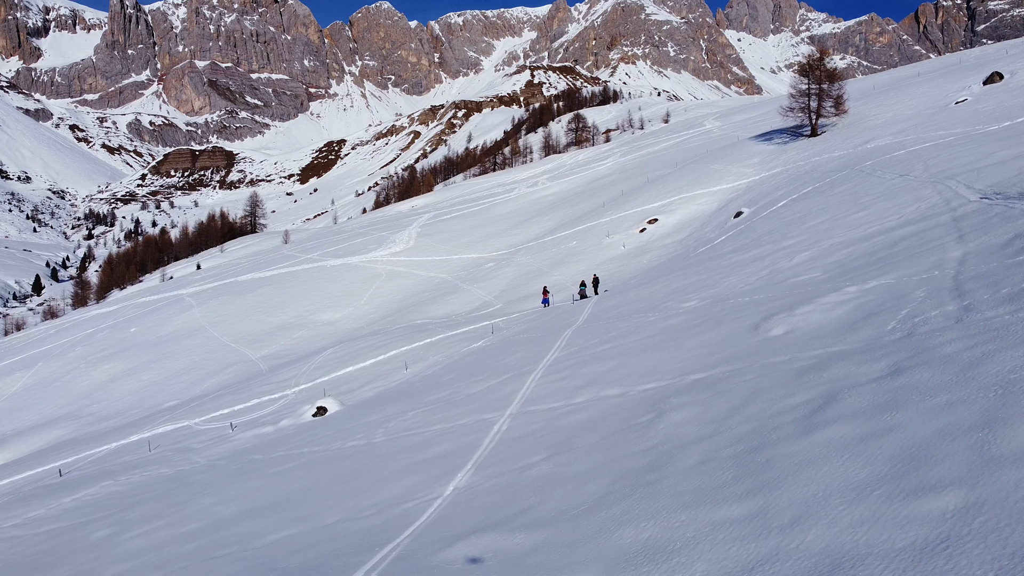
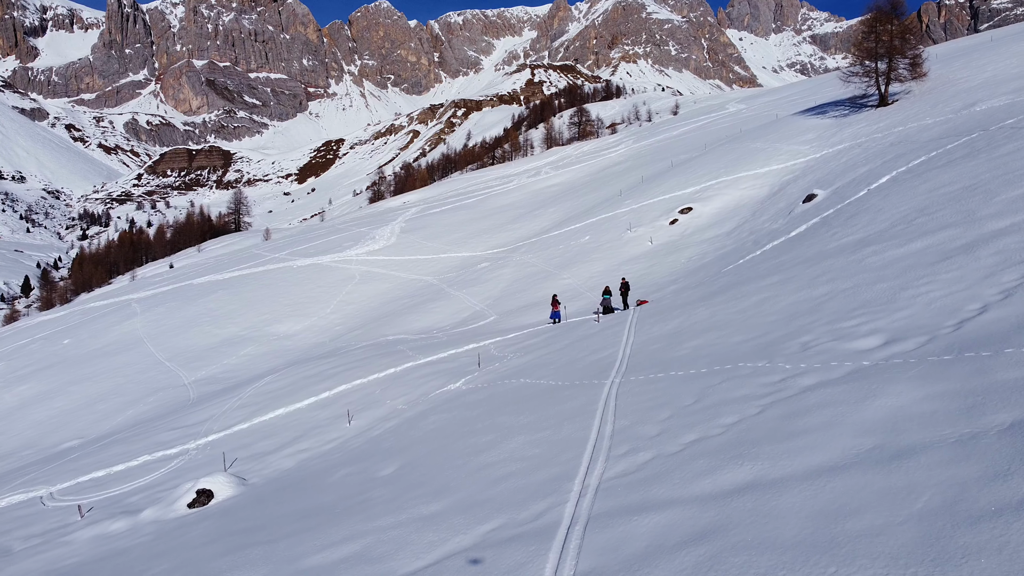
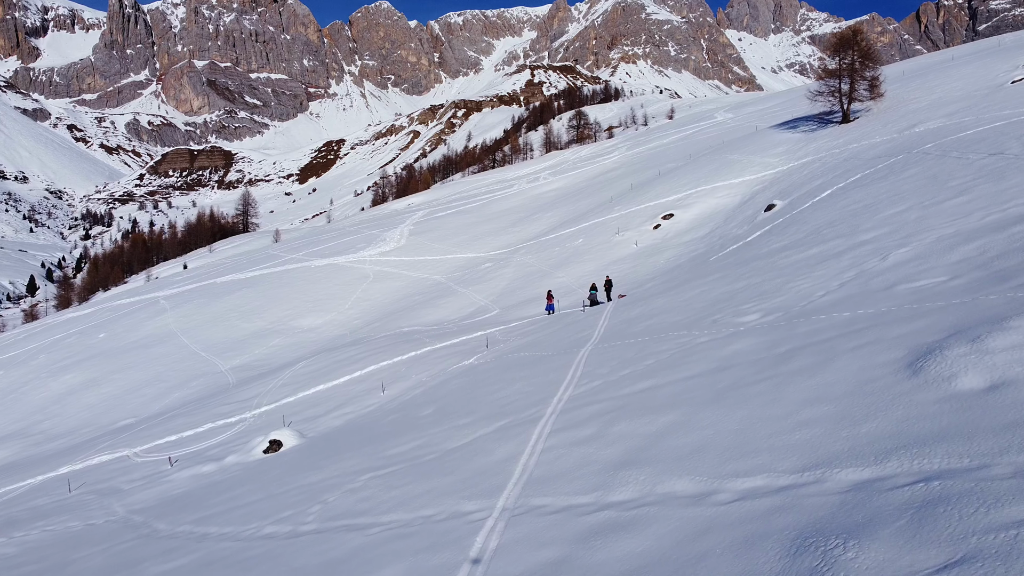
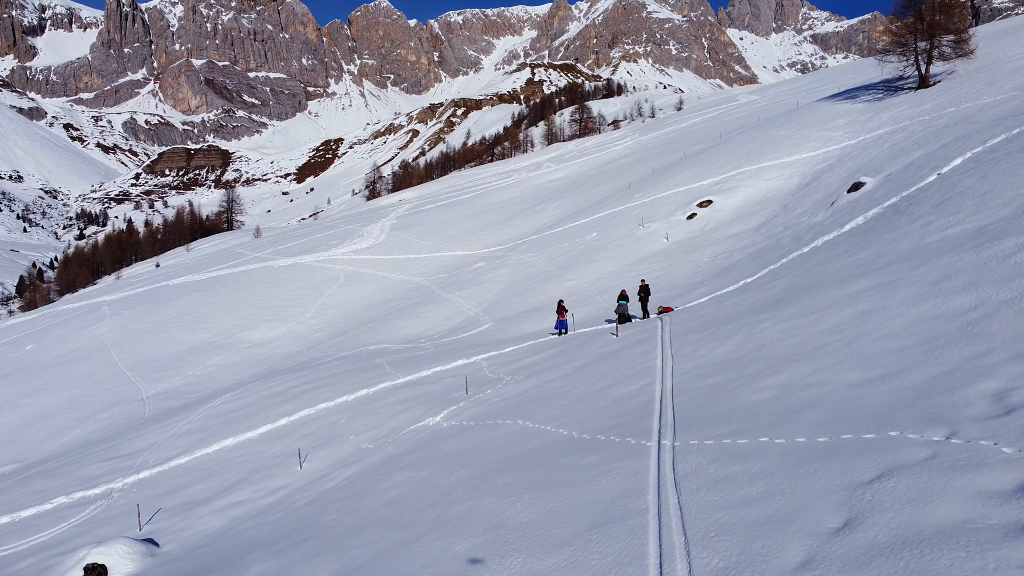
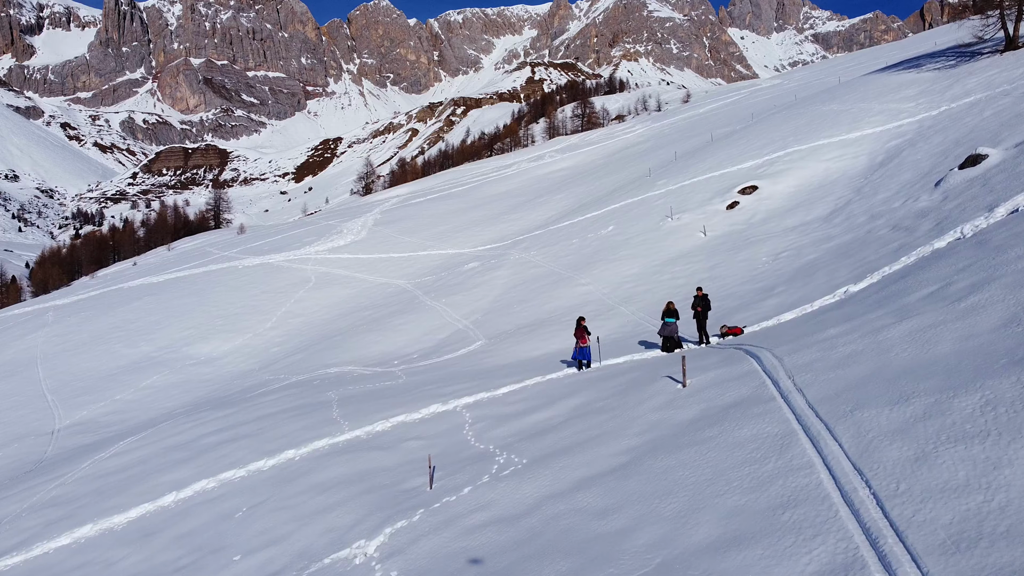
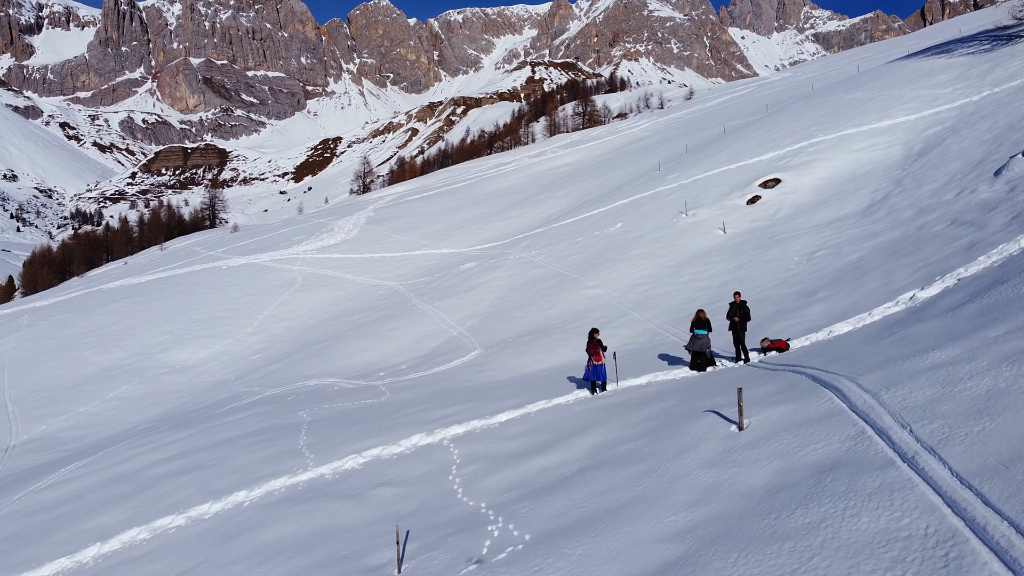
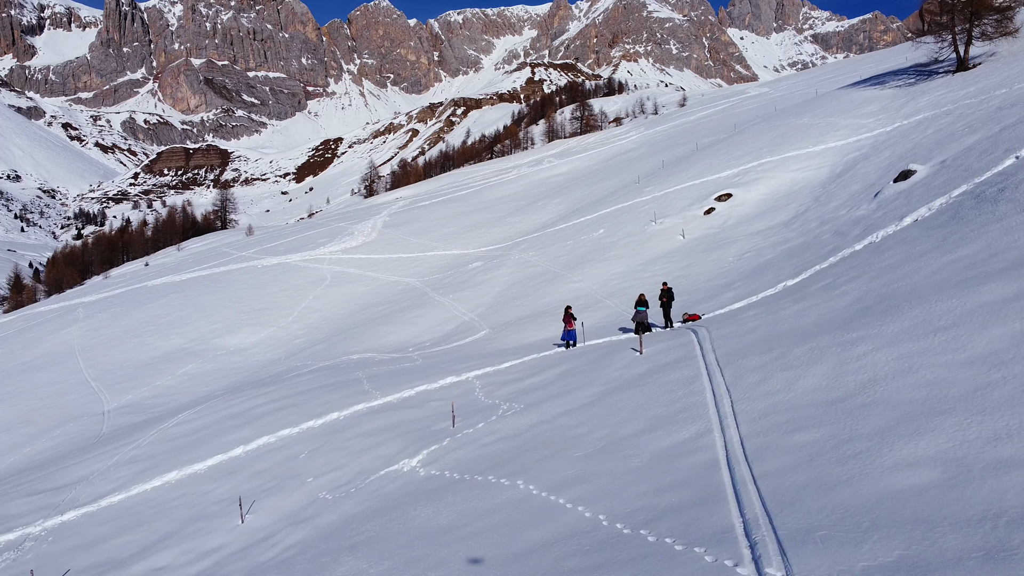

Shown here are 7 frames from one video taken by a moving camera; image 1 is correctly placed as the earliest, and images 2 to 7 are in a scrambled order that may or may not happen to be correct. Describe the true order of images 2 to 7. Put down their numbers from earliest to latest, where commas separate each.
3, 2, 4, 7, 5, 6
